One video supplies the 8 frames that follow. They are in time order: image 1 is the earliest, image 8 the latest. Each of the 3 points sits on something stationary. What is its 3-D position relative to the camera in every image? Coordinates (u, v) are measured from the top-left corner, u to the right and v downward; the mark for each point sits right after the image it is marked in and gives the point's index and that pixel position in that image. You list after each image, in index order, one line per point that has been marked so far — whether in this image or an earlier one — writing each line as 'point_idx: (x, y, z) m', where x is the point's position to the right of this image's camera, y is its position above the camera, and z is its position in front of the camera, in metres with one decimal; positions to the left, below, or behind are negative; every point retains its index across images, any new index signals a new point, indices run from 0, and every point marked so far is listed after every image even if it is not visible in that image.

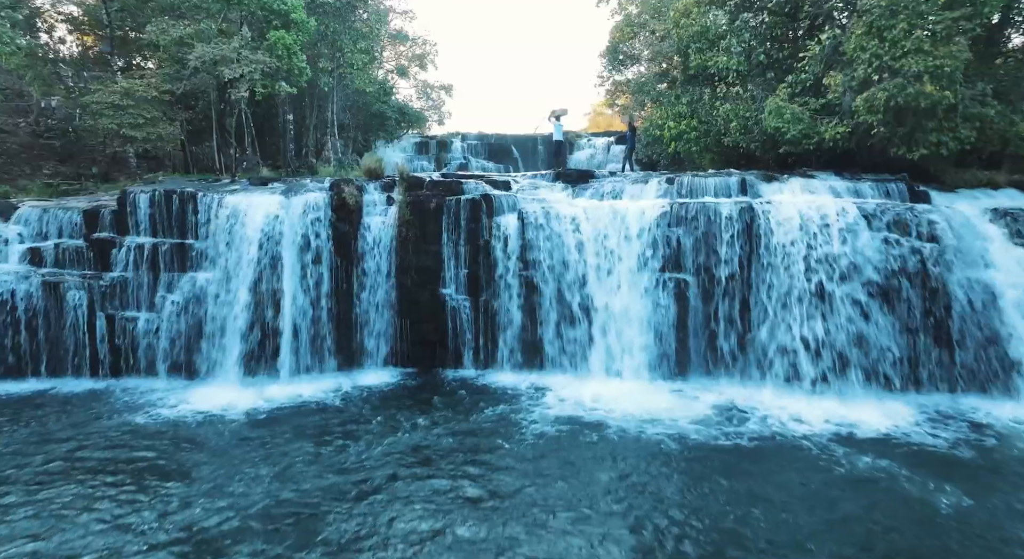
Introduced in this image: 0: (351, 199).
0: (-3.1, +1.6, +11.4) m
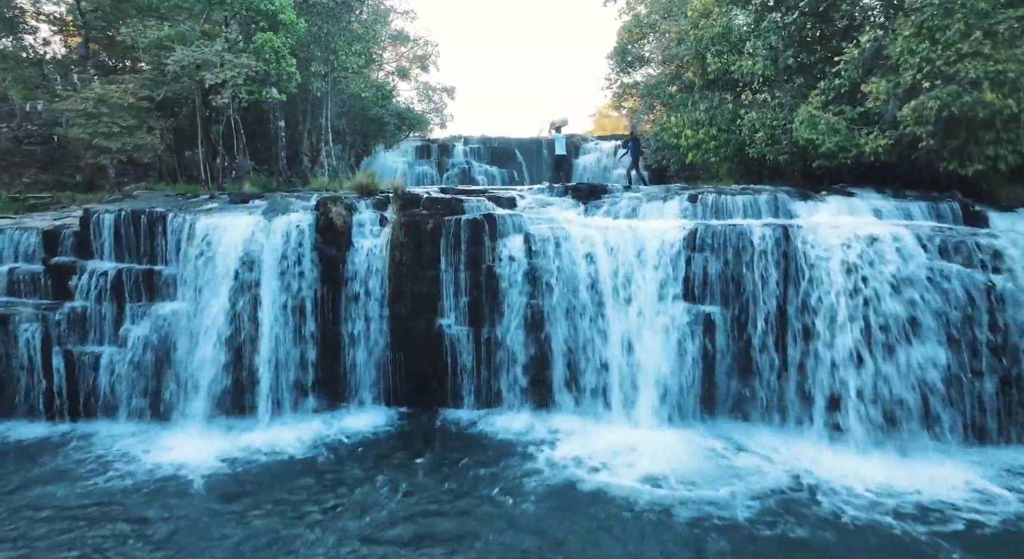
0: (-3.0, +1.1, +10.3) m
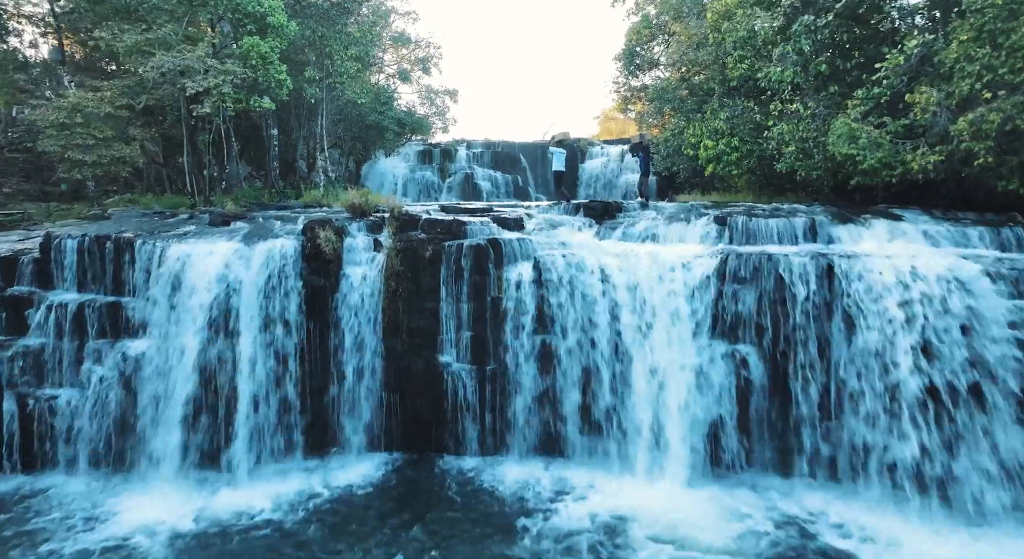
0: (-2.9, +0.5, +9.2) m
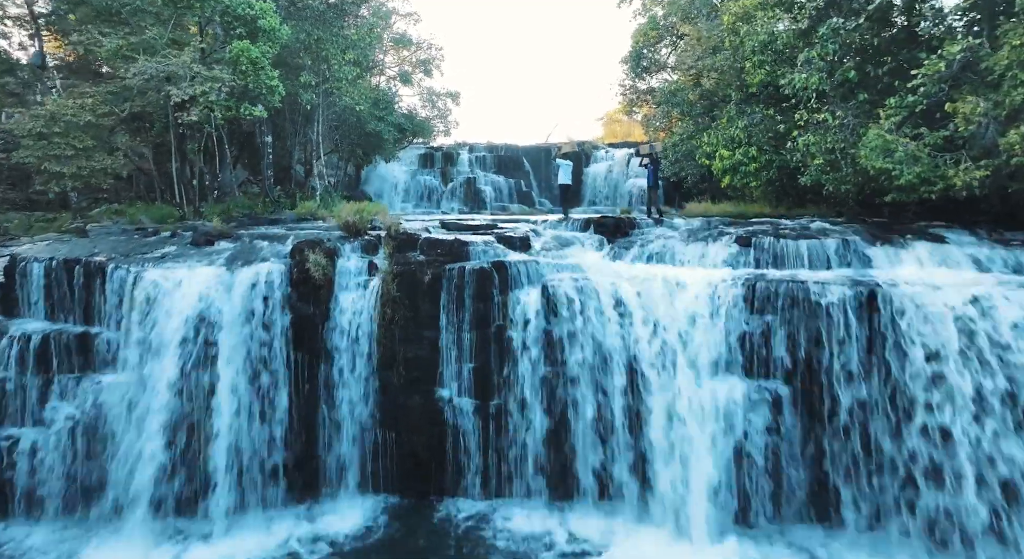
0: (-2.8, +0.1, +8.4) m
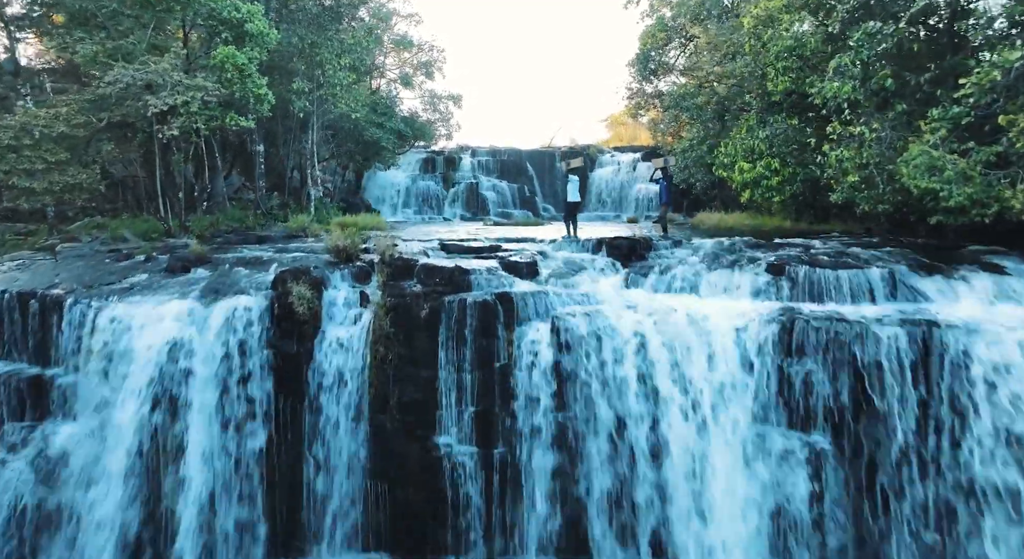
0: (-2.7, -0.3, +7.6) m
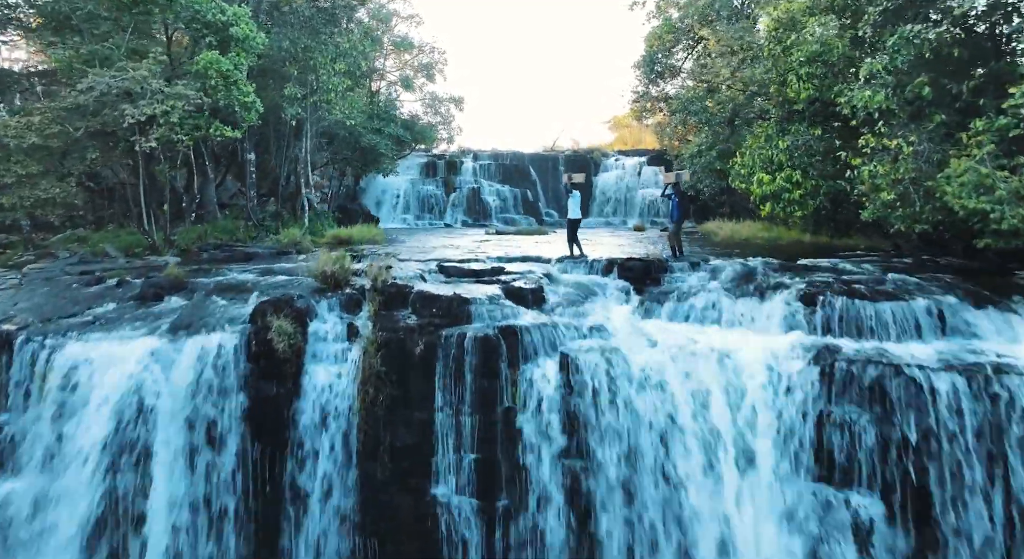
0: (-2.7, -0.7, +6.8) m
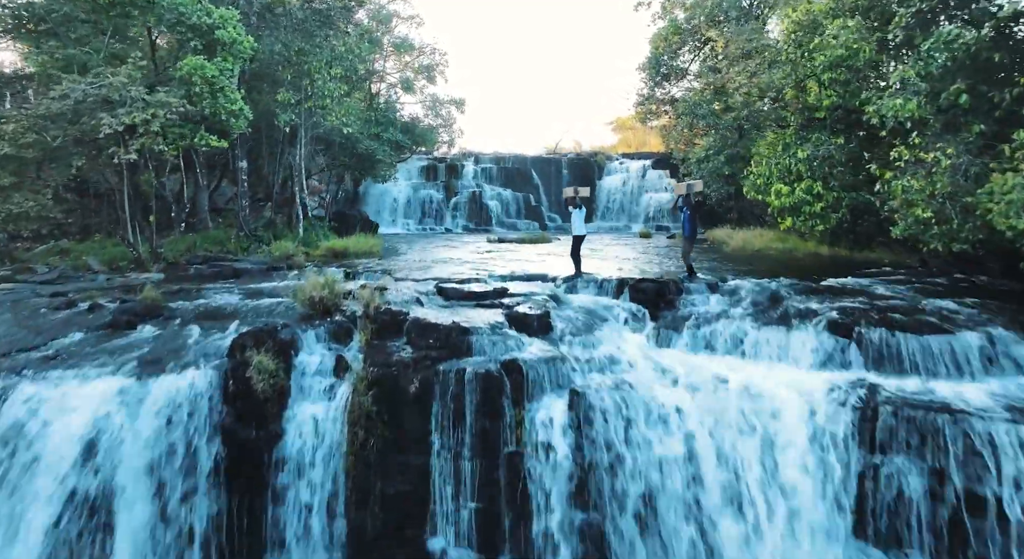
0: (-2.6, -1.0, +6.1) m
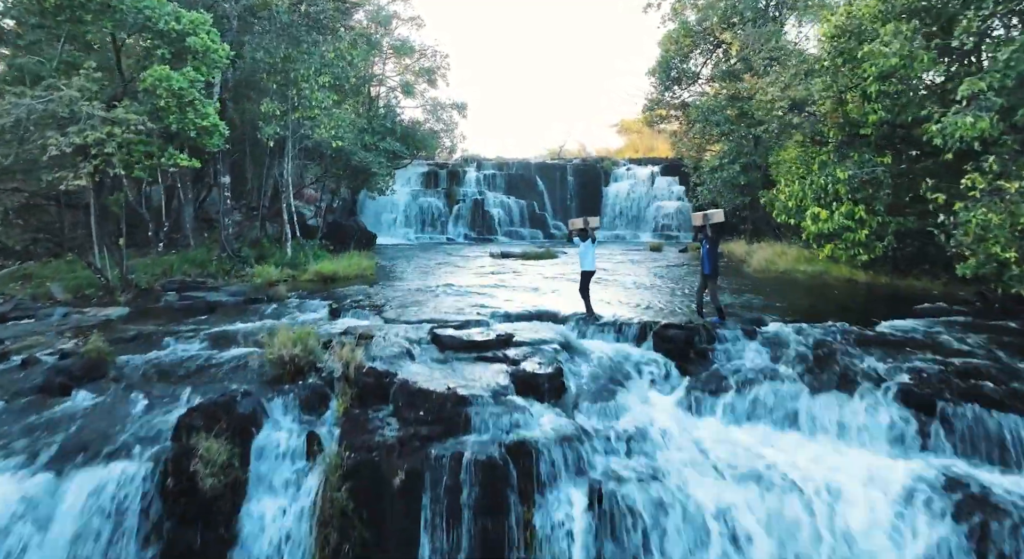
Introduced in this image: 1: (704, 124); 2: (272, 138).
0: (-2.6, -1.6, +5.0) m
1: (+6.3, +4.9, +18.8) m
2: (-5.6, +3.3, +13.7) m
